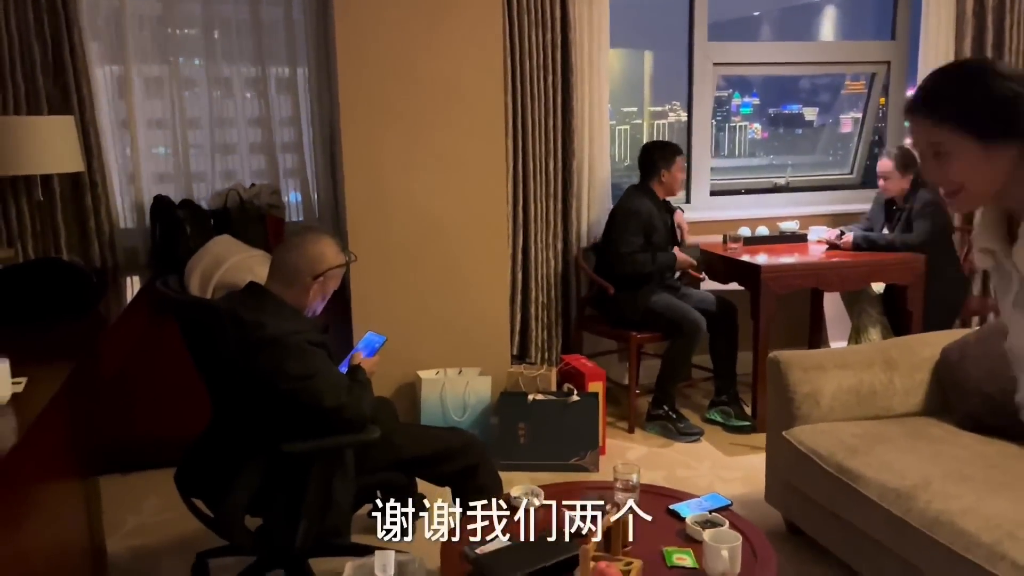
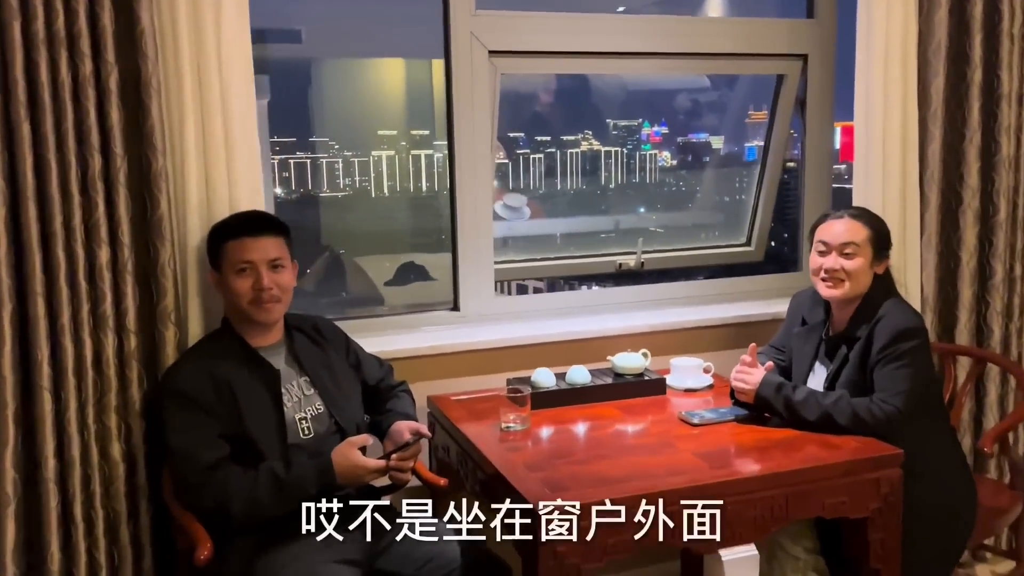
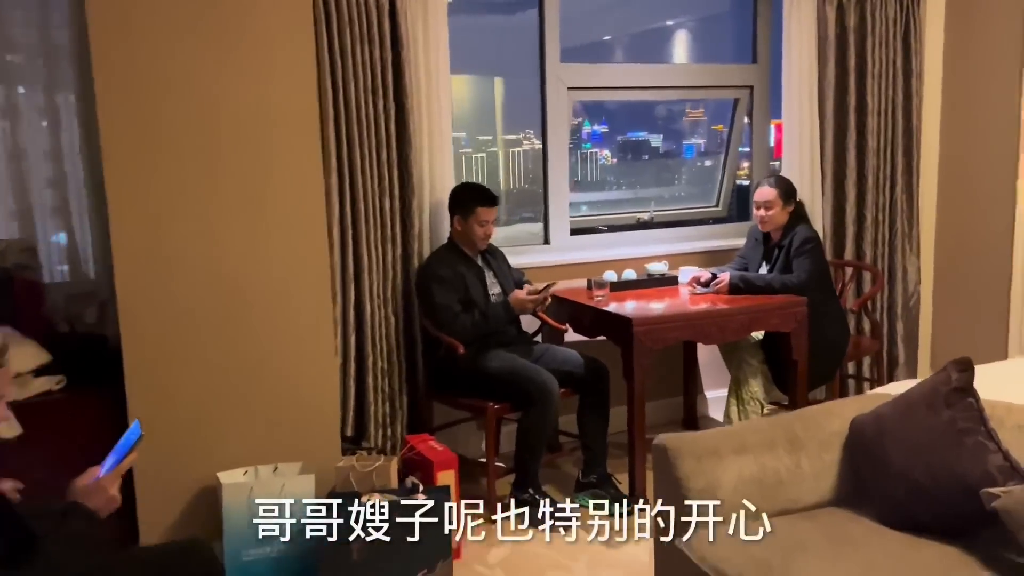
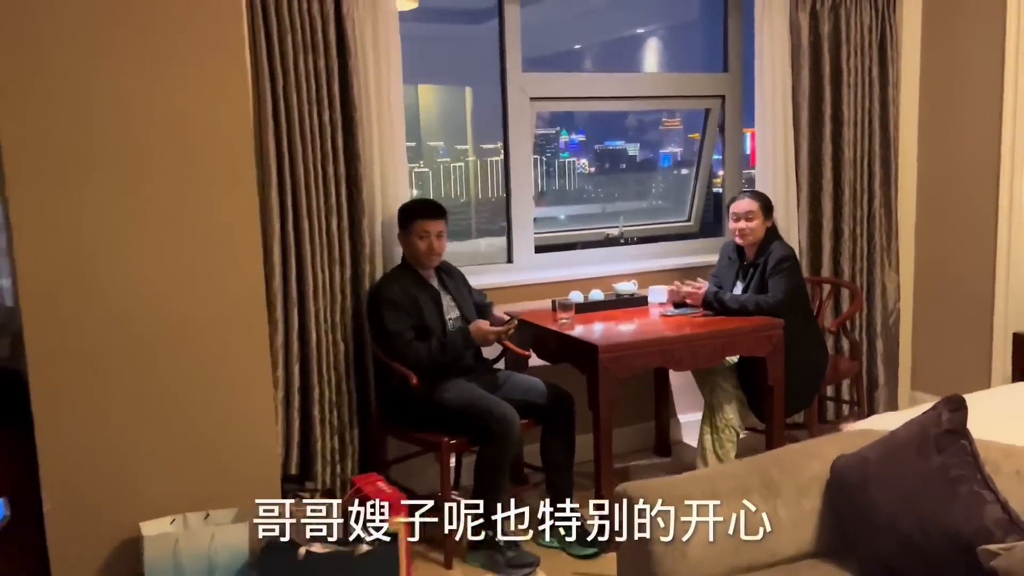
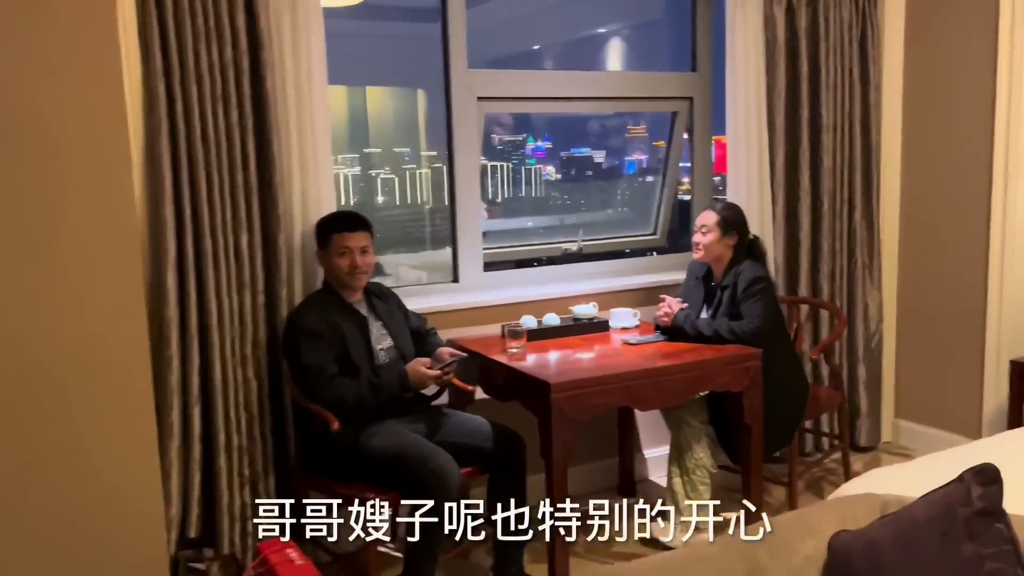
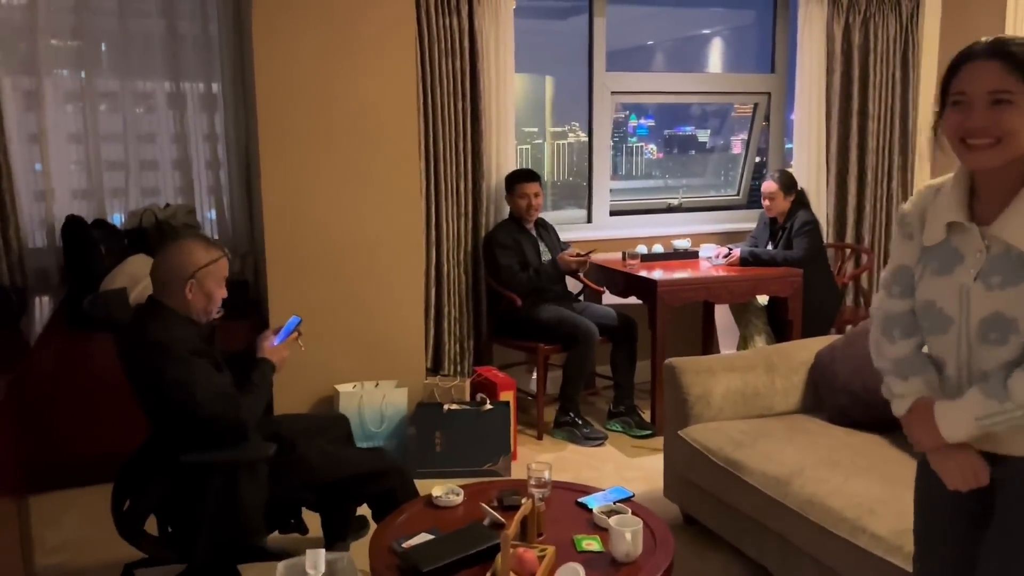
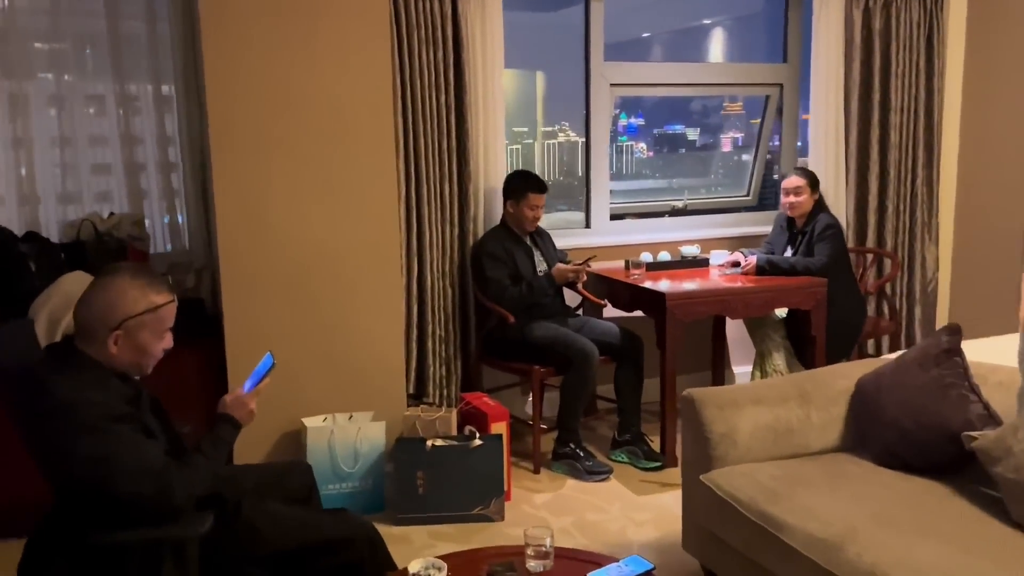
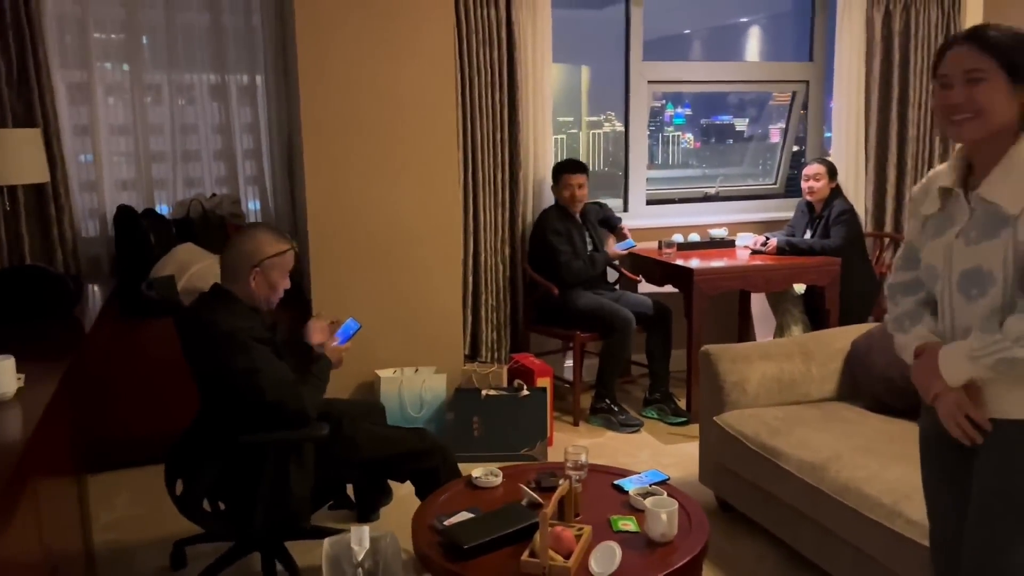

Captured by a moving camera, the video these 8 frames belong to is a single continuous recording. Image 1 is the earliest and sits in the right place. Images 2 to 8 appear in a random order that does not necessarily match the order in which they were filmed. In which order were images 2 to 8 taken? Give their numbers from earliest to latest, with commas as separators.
8, 6, 7, 3, 4, 5, 2
